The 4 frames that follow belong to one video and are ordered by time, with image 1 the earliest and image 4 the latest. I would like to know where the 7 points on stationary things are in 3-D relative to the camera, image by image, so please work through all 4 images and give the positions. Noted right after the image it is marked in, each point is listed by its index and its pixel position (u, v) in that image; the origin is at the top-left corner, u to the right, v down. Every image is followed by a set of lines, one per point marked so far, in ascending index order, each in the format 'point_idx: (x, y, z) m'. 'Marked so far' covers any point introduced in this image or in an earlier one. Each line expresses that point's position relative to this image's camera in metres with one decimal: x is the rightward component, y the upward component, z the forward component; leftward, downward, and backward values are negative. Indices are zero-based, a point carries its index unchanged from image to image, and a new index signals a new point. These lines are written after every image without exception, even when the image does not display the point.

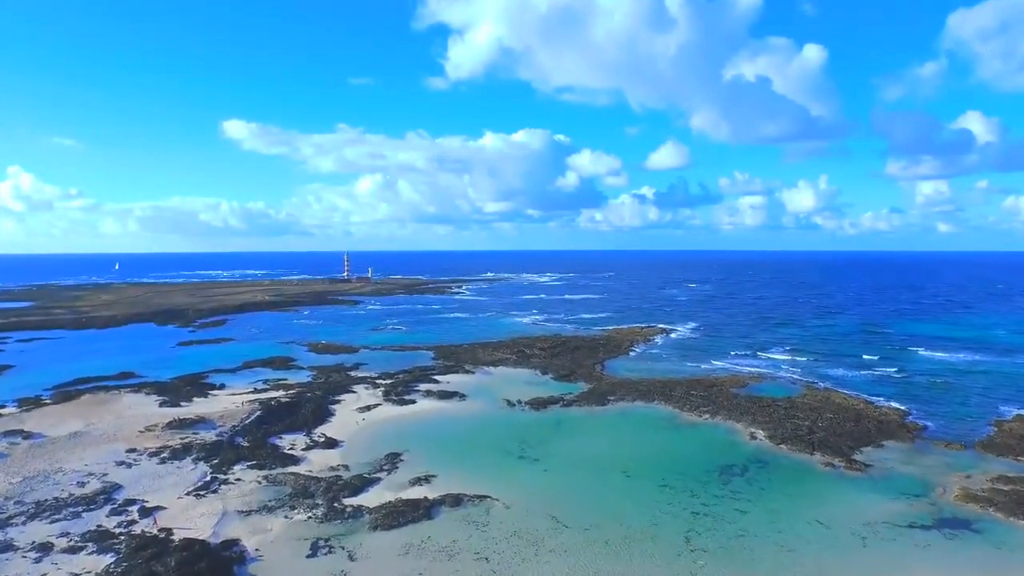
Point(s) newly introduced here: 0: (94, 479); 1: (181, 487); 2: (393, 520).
0: (-14.5, -6.6, +19.2) m
1: (-11.5, -6.9, +19.2) m
2: (-3.8, -7.3, +17.3) m
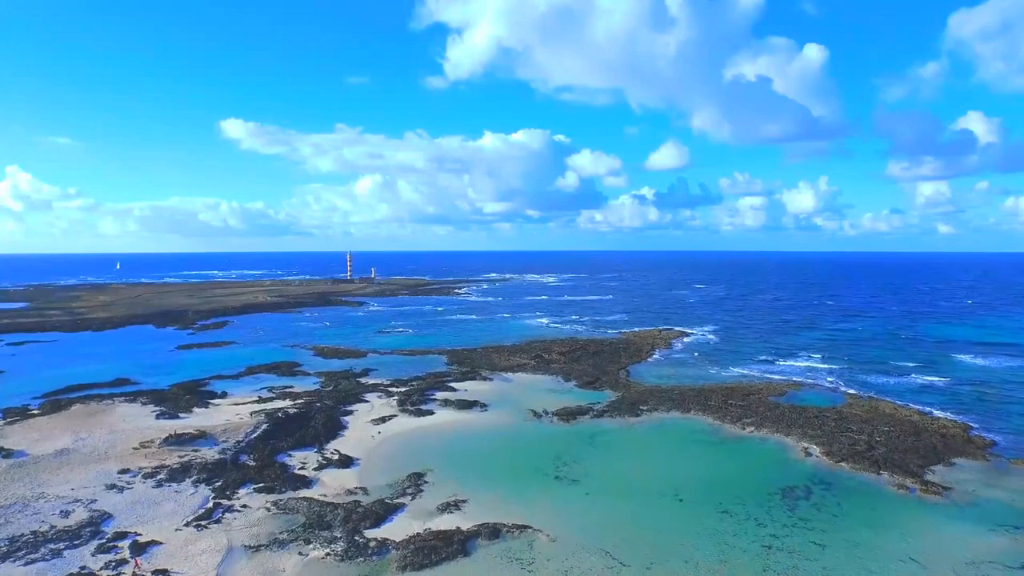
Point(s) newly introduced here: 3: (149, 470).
0: (-13.2, -6.7, +16.9) m
1: (-10.1, -7.0, +16.9) m
2: (-2.4, -7.3, +15.0) m
3: (-13.0, -6.5, +19.7) m
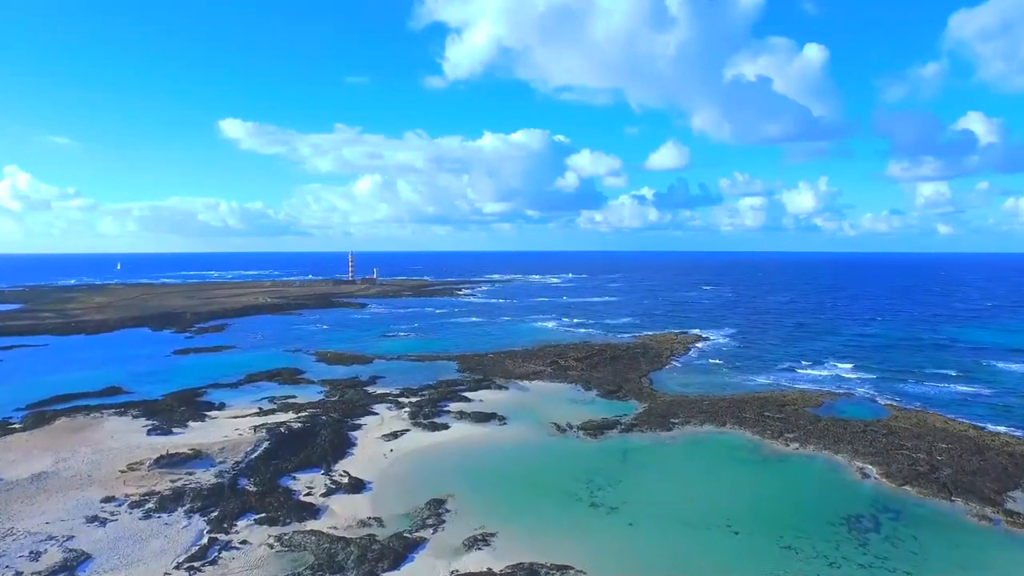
0: (-12.1, -6.8, +14.7) m
1: (-9.1, -7.2, +14.7) m
2: (-1.4, -7.5, +12.9) m
3: (-11.9, -6.6, +17.5) m
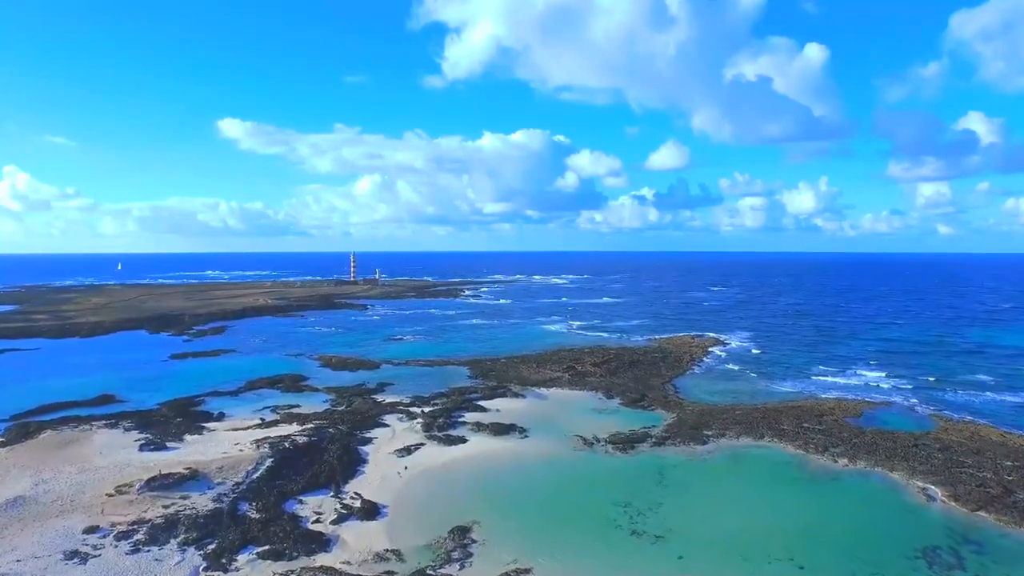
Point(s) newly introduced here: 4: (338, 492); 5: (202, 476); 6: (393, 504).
0: (-11.1, -6.9, +12.7) m
1: (-8.1, -7.2, +12.7) m
2: (-0.4, -7.6, +10.9) m
3: (-10.9, -6.7, +15.5) m
4: (-5.9, -6.9, +18.7) m
5: (-10.4, -6.4, +18.6) m
6: (-3.9, -7.1, +18.1) m
